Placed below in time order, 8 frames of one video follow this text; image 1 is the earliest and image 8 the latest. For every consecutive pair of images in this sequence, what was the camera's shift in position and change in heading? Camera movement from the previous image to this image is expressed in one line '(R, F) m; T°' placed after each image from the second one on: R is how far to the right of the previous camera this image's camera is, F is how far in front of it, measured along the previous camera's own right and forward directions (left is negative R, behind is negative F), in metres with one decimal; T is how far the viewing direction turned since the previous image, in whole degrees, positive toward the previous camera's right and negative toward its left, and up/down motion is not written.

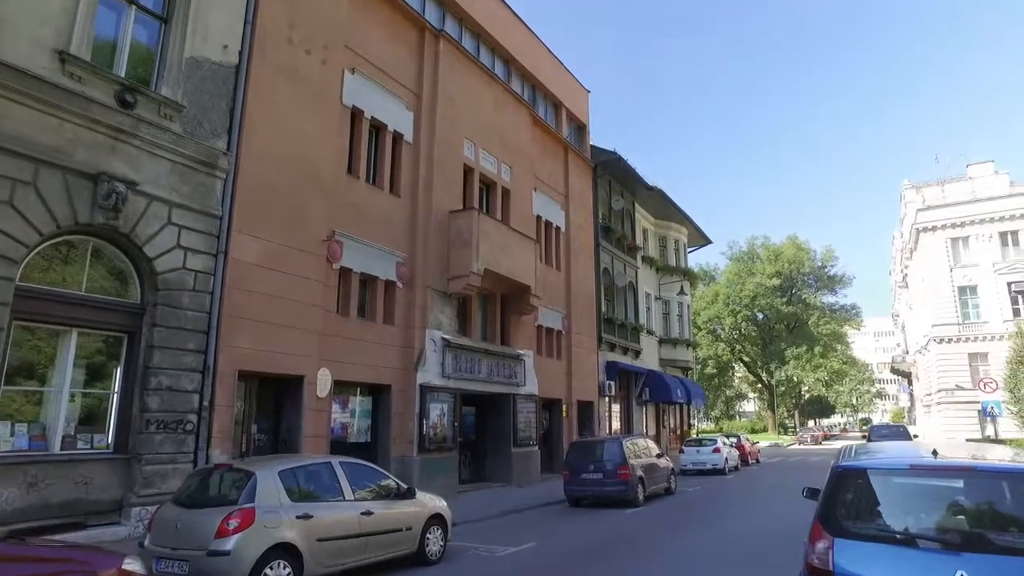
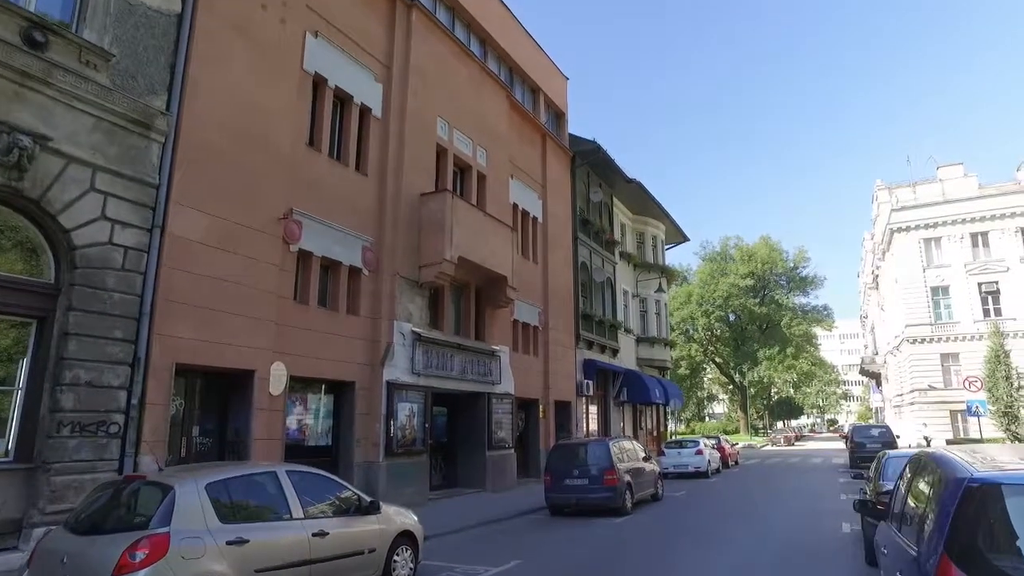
(-0.2, +1.4) m; +3°
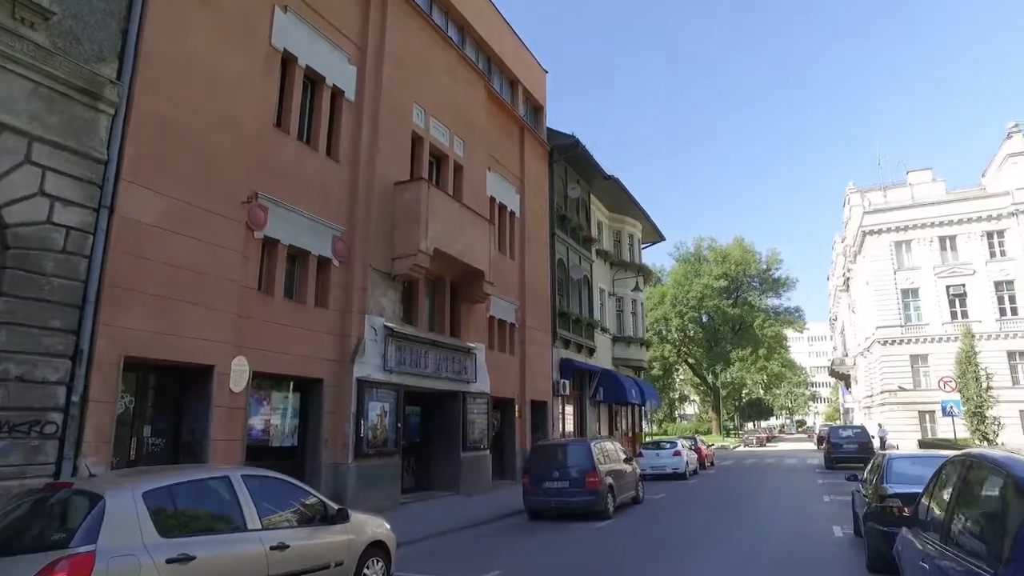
(-0.1, +0.7) m; +2°
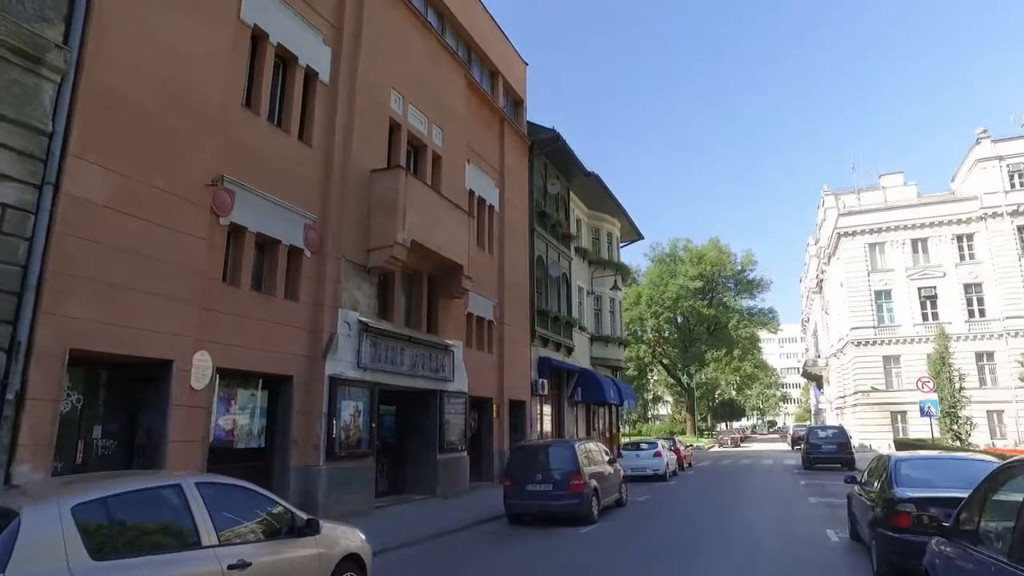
(-0.2, +0.6) m; +2°
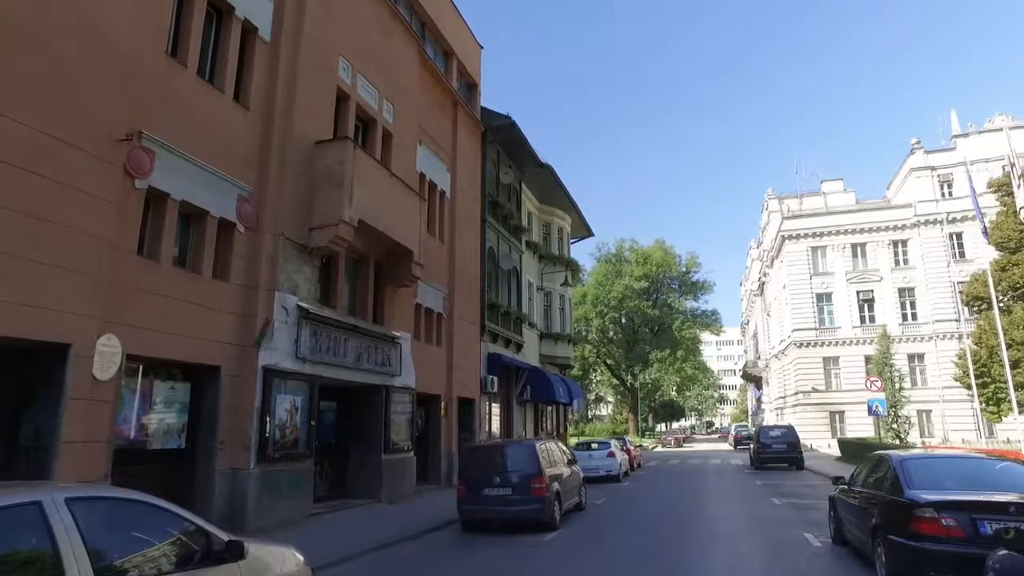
(-0.3, +1.1) m; +5°
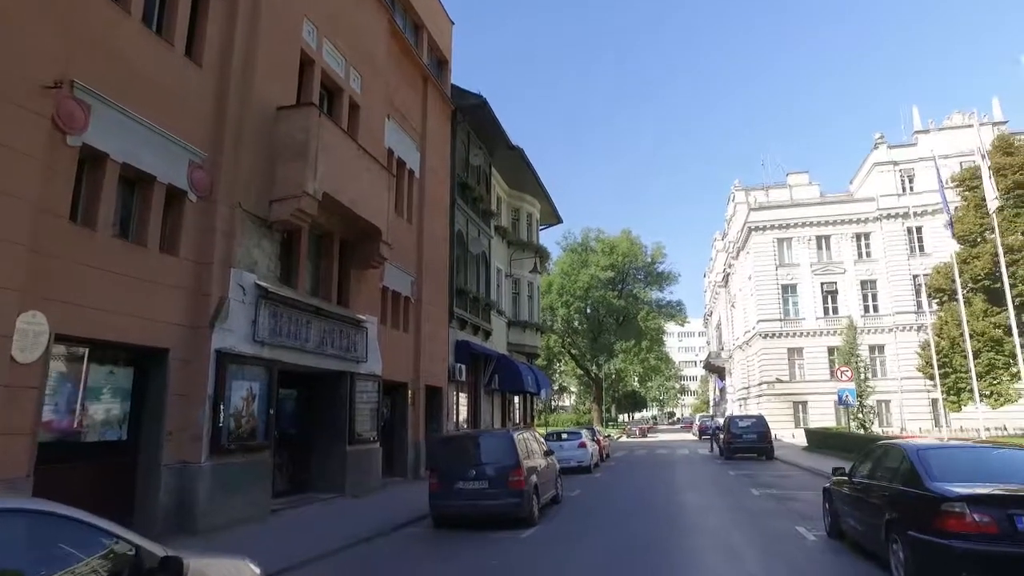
(-0.3, +0.8) m; +3°
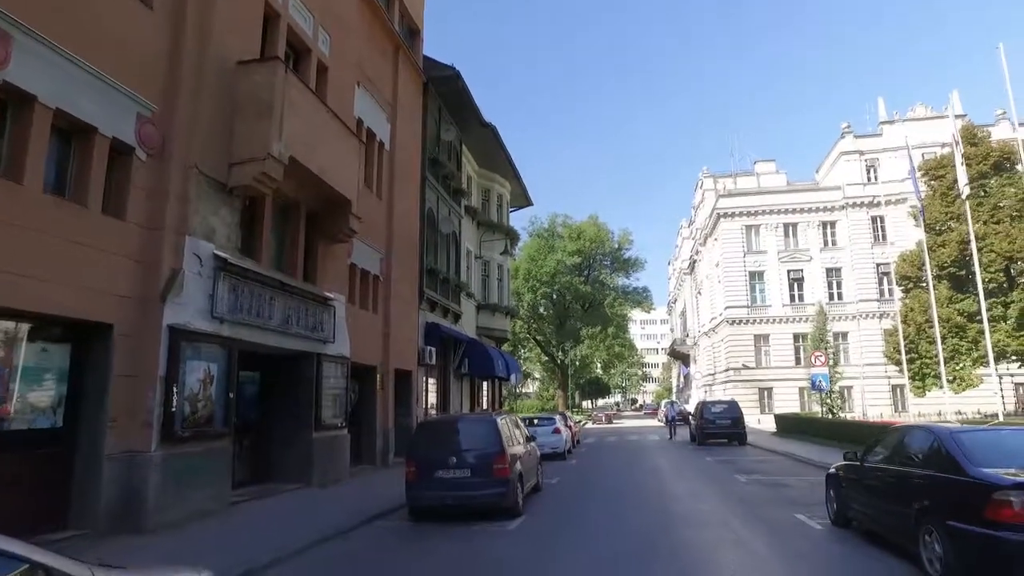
(-0.4, +0.8) m; +3°
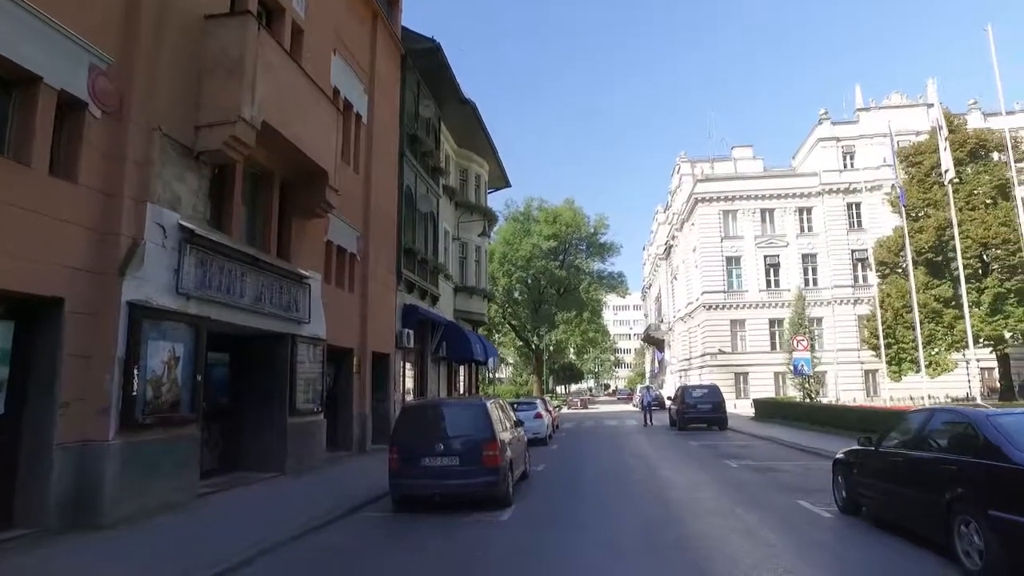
(-0.3, +0.7) m; +3°
